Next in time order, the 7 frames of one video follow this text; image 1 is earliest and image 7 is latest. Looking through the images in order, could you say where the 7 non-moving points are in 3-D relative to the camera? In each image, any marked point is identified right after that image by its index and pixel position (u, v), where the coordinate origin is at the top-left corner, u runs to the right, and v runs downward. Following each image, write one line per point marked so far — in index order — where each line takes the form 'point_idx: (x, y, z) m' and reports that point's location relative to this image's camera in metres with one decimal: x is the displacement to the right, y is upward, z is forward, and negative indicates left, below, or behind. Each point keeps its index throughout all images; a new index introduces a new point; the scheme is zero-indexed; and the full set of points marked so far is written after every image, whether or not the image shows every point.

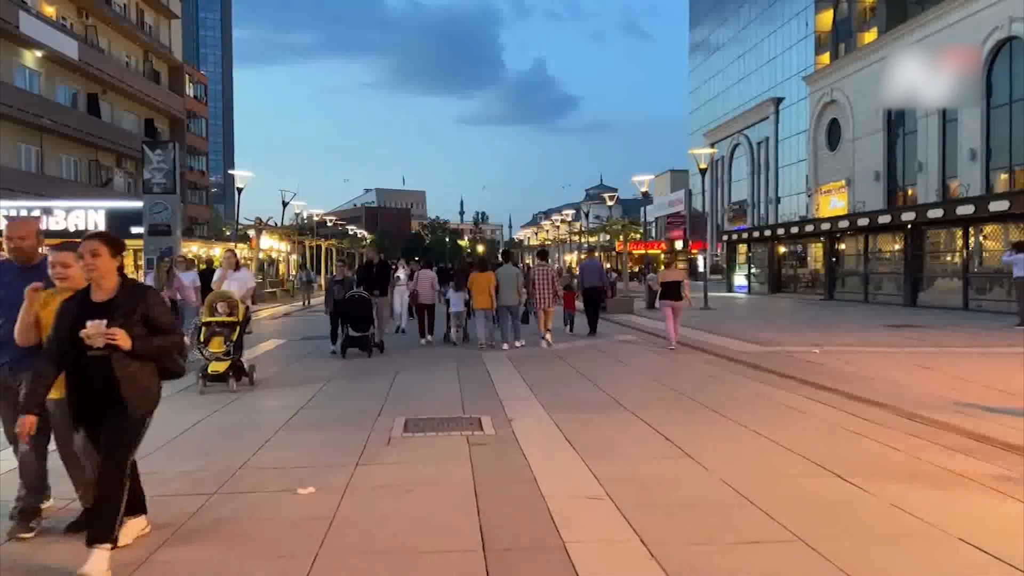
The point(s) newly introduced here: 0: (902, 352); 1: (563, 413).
0: (+7.0, -1.2, +15.2) m
1: (+0.6, -1.4, +8.9) m
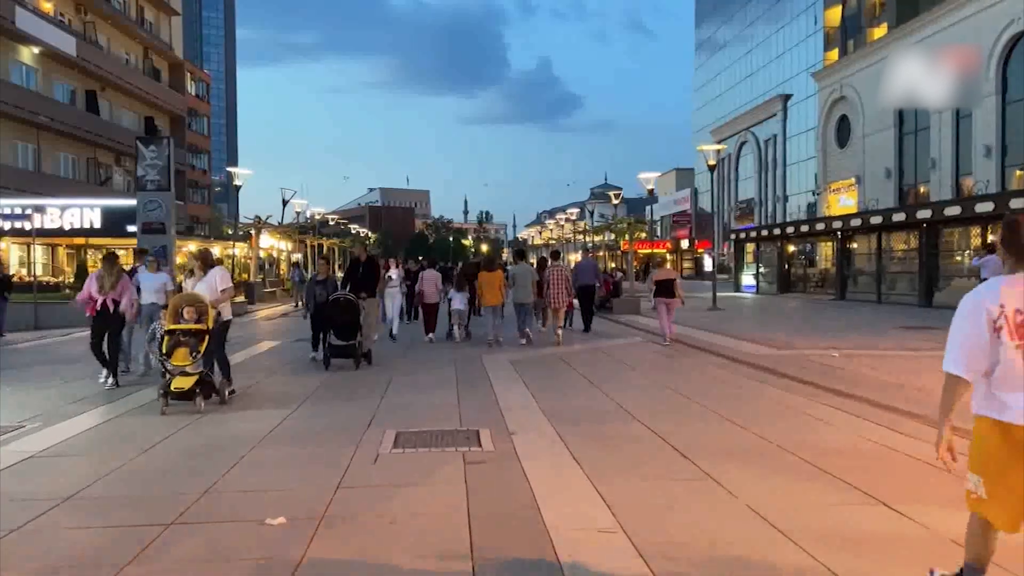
0: (+7.0, -1.2, +14.4) m
1: (+0.6, -1.4, +8.2) m
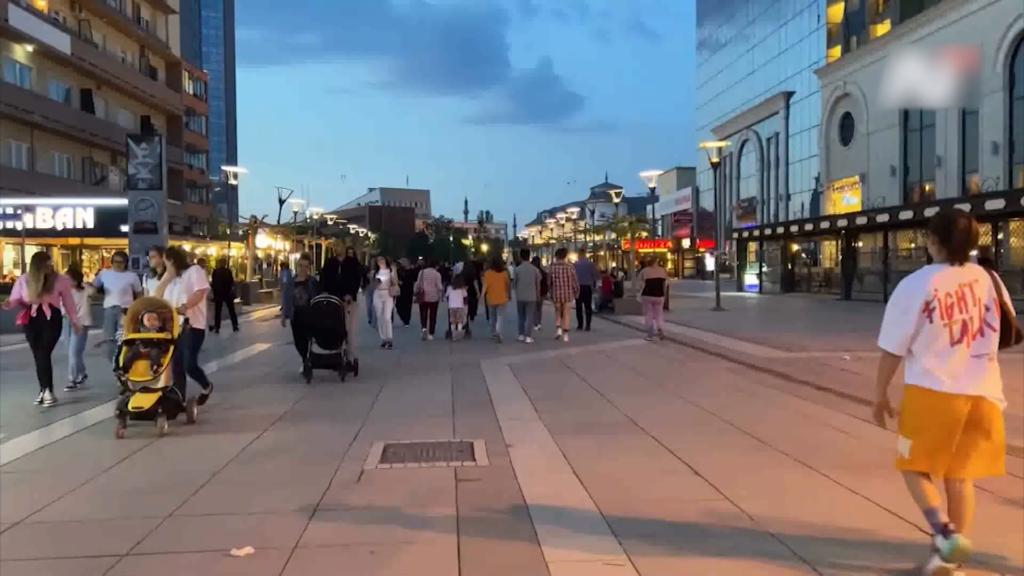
0: (+7.0, -1.2, +13.9) m
1: (+0.6, -1.4, +7.7) m
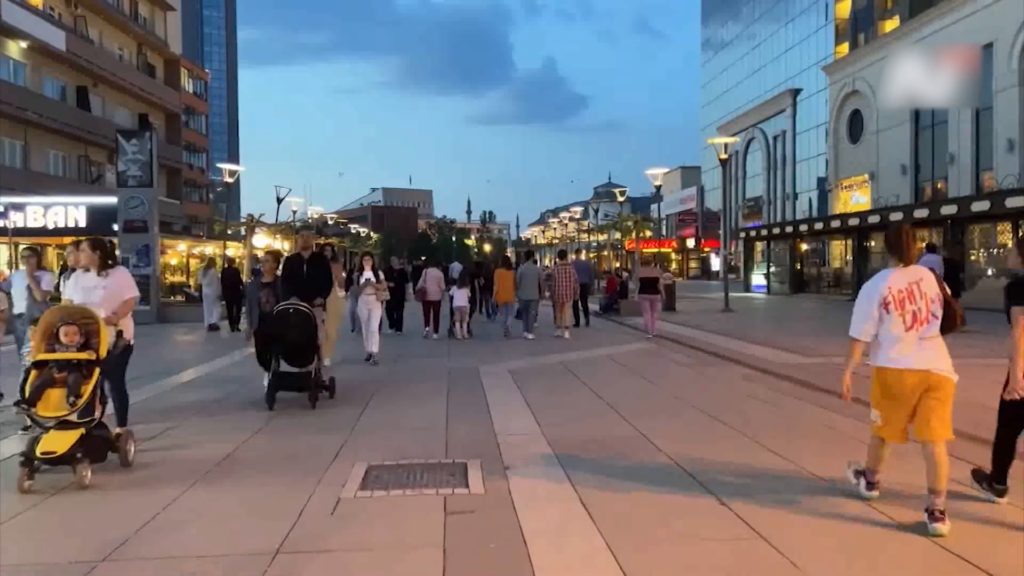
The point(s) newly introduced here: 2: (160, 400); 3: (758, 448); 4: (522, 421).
0: (+7.0, -1.2, +13.1) m
1: (+0.6, -1.4, +7.0) m
2: (-4.4, -1.4, +10.5) m
3: (+2.2, -1.4, +7.5) m
4: (+0.1, -1.3, +8.6) m
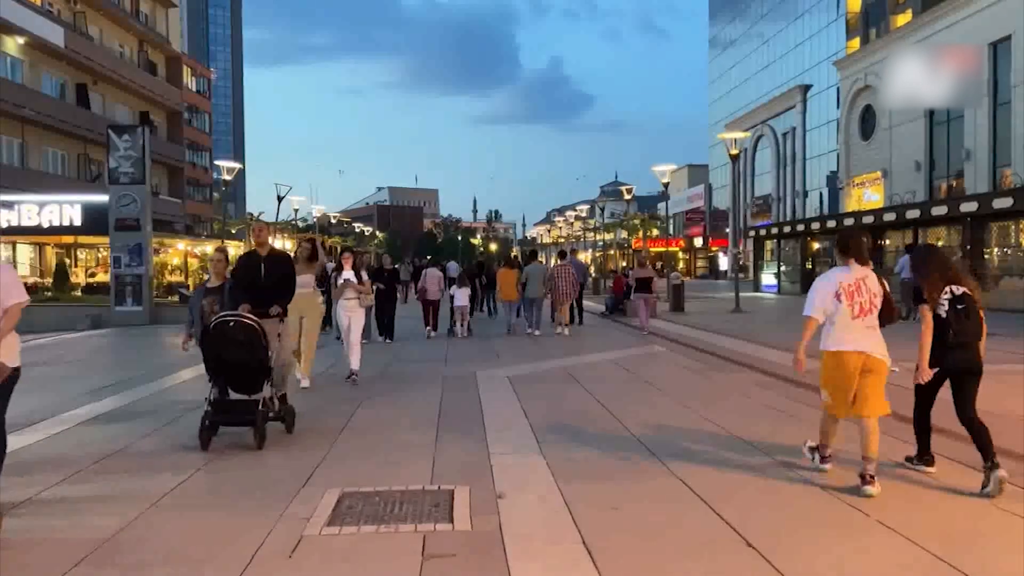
0: (+7.1, -1.2, +12.3) m
1: (+0.5, -1.4, +6.2) m
2: (-4.4, -1.4, +9.8) m
3: (+2.2, -1.4, +6.8) m
4: (+0.1, -1.4, +7.9) m
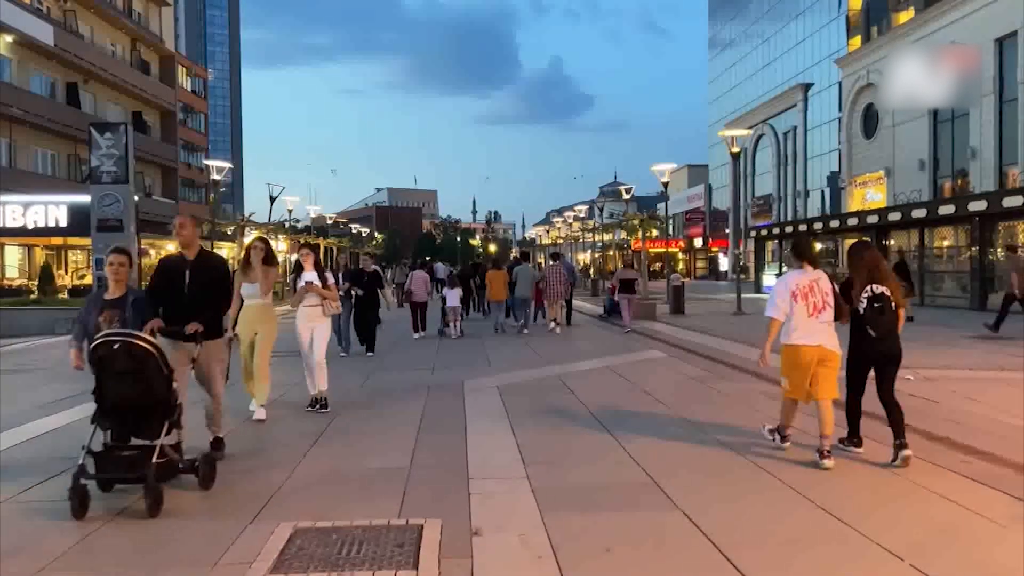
0: (+6.9, -1.3, +11.7) m
1: (+0.4, -1.5, +5.5) m
2: (-4.5, -1.4, +9.1) m
3: (+2.0, -1.5, +6.1) m
4: (-0.1, -1.4, +7.2) m
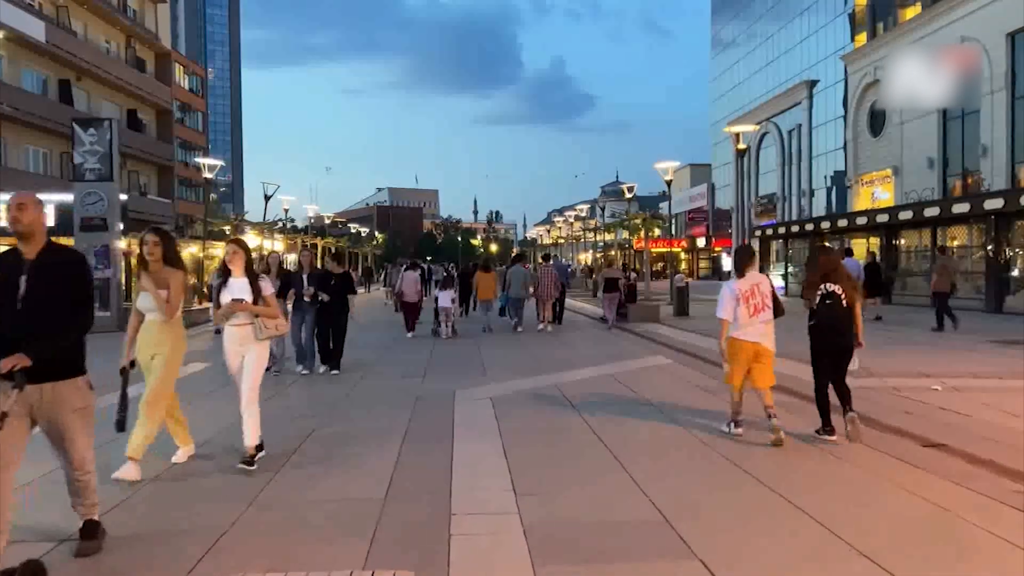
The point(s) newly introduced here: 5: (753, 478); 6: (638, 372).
0: (+6.9, -1.3, +10.9) m
1: (+0.3, -1.5, +4.8) m
2: (-4.6, -1.5, +8.4) m
3: (+2.0, -1.5, +5.3) m
4: (-0.1, -1.4, +6.4) m
5: (+2.0, -1.5, +6.5) m
6: (+2.0, -1.3, +12.9) m
